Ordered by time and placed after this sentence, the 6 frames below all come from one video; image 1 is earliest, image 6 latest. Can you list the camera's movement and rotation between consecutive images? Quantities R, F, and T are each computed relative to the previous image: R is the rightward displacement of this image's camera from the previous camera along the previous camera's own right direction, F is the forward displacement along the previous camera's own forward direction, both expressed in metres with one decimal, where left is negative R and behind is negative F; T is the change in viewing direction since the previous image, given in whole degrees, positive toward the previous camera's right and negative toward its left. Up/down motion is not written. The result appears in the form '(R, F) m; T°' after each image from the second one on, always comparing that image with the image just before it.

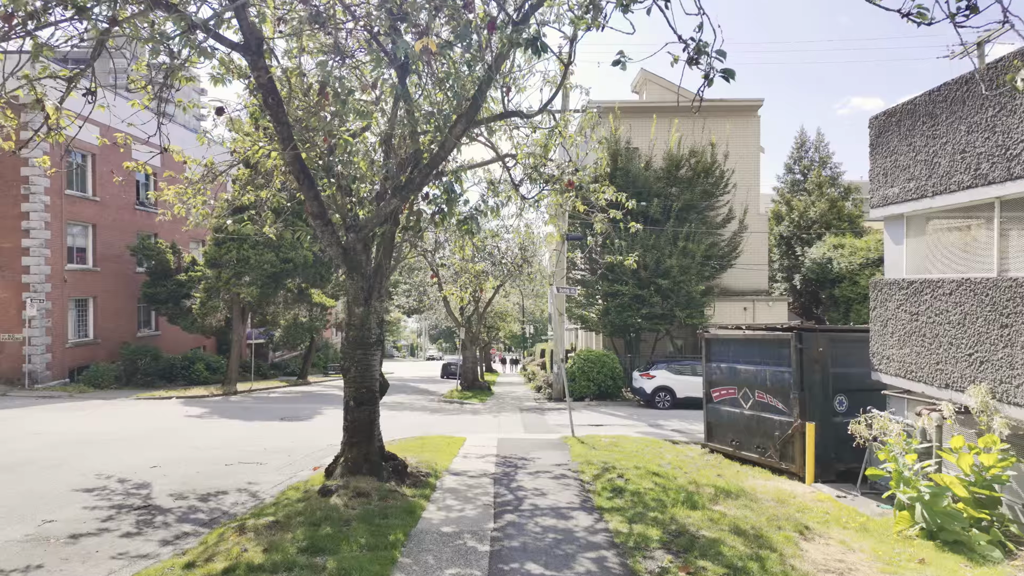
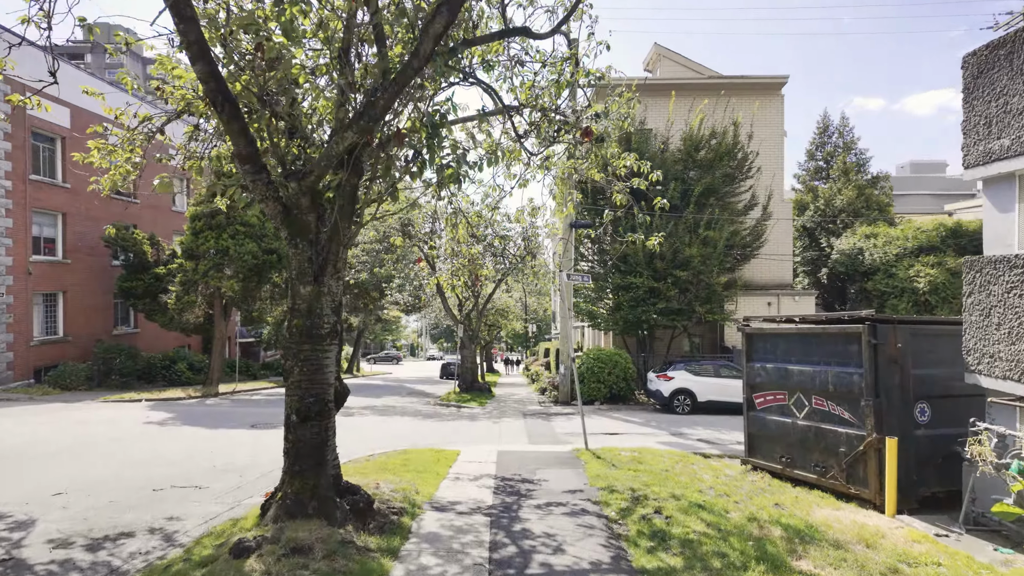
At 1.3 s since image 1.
(0.0, +1.9) m; 0°
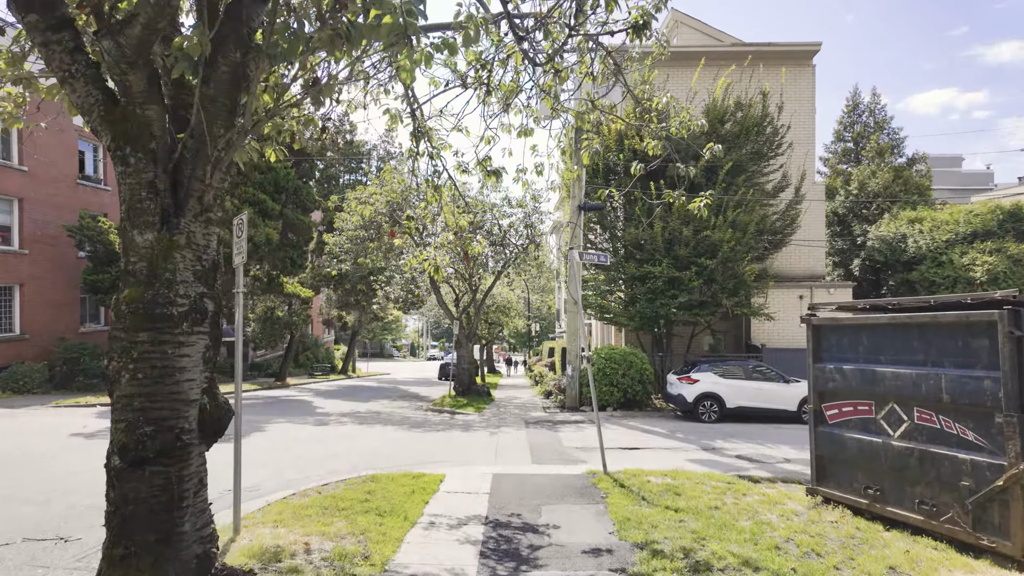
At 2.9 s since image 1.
(+0.1, +2.2) m; 0°
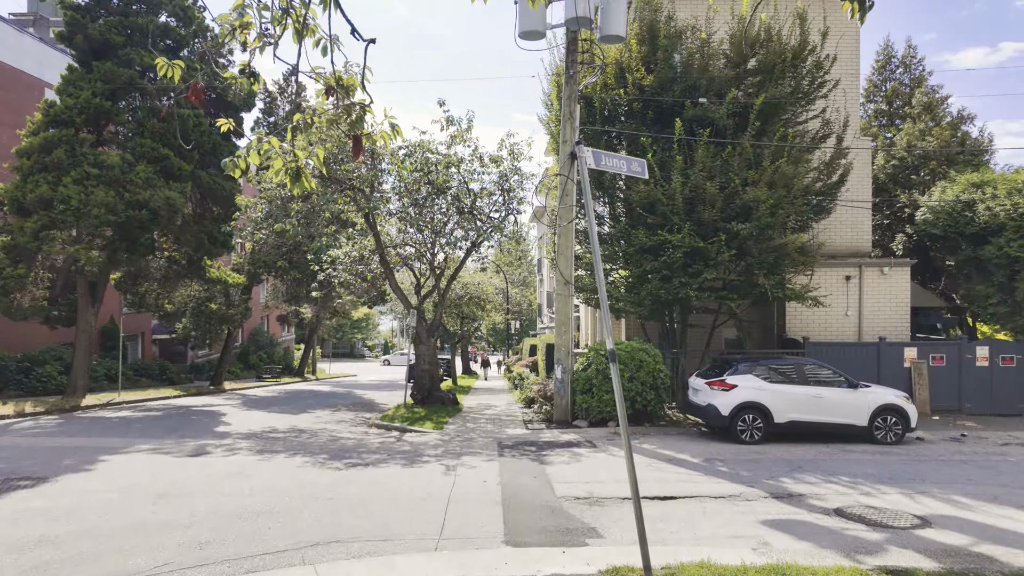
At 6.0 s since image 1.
(+0.2, +4.2) m; +2°
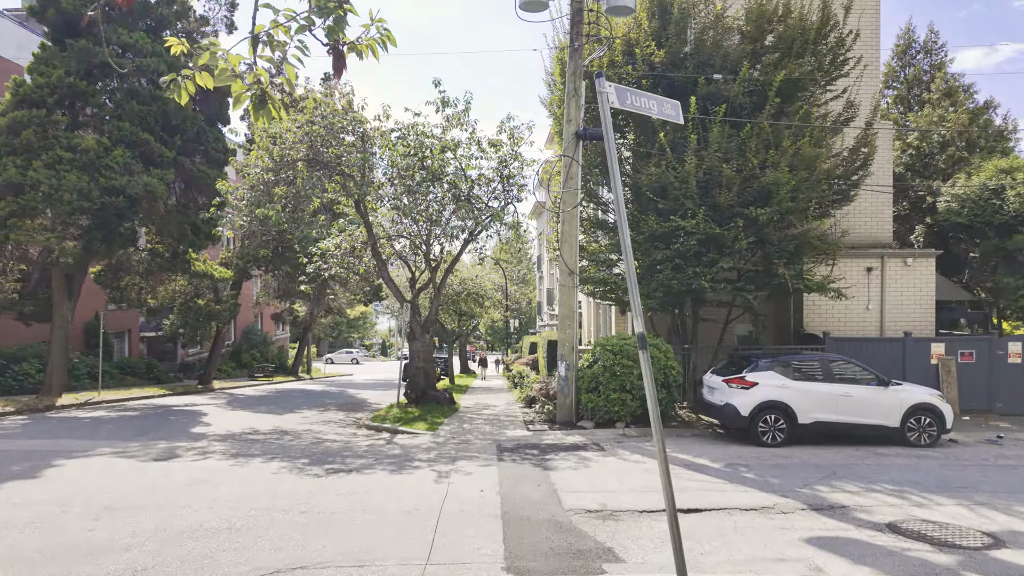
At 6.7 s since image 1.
(0.0, +0.9) m; 0°
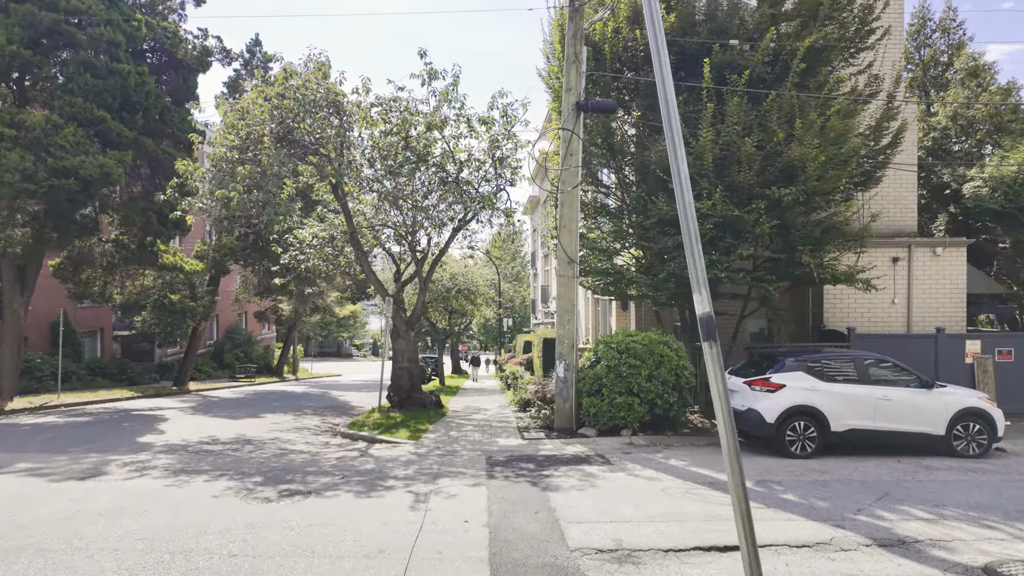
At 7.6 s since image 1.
(0.0, +1.3) m; +1°
